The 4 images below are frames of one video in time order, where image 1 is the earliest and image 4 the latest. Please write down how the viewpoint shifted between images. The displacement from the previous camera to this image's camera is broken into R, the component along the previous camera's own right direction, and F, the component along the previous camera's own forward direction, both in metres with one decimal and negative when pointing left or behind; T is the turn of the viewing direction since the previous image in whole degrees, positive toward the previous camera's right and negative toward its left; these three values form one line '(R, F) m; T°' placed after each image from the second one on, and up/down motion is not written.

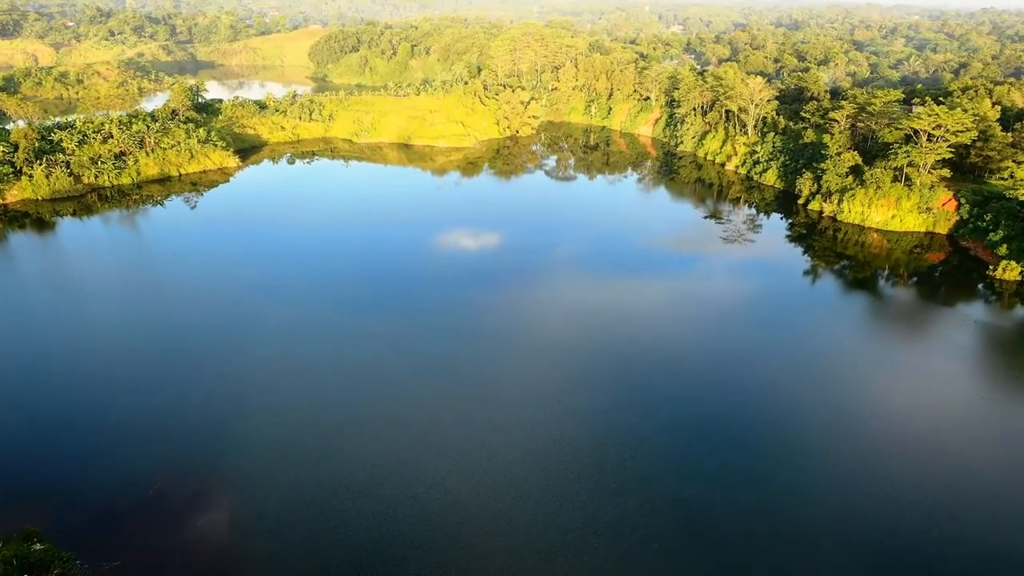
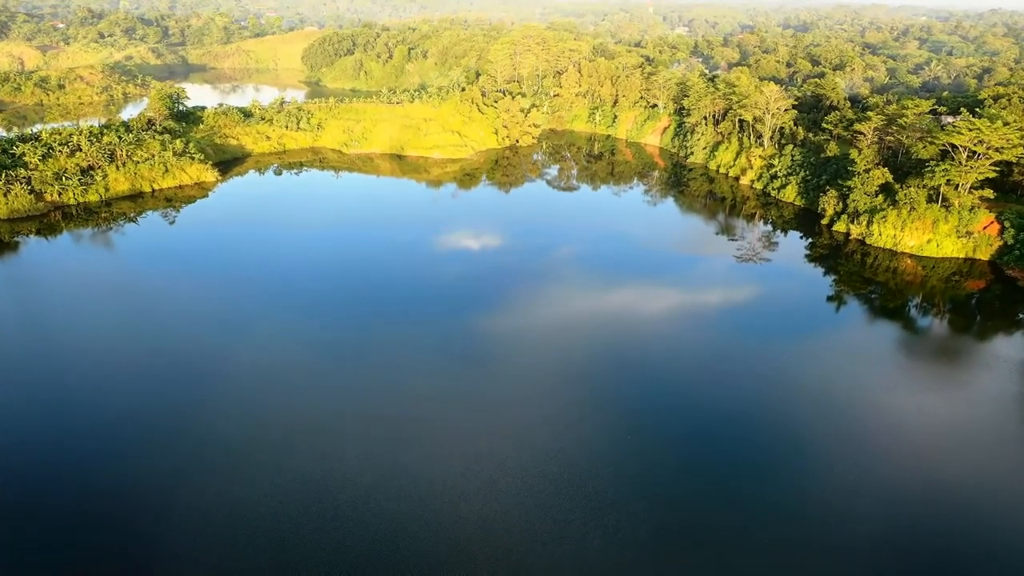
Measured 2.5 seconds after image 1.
(+0.2, +2.9) m; 0°
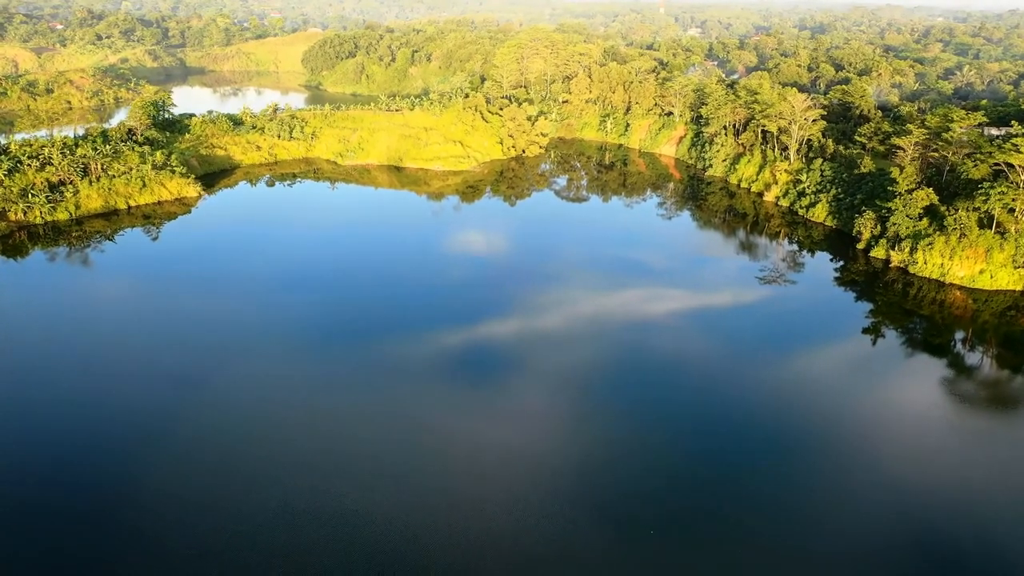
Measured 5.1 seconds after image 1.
(+0.2, +3.0) m; -1°
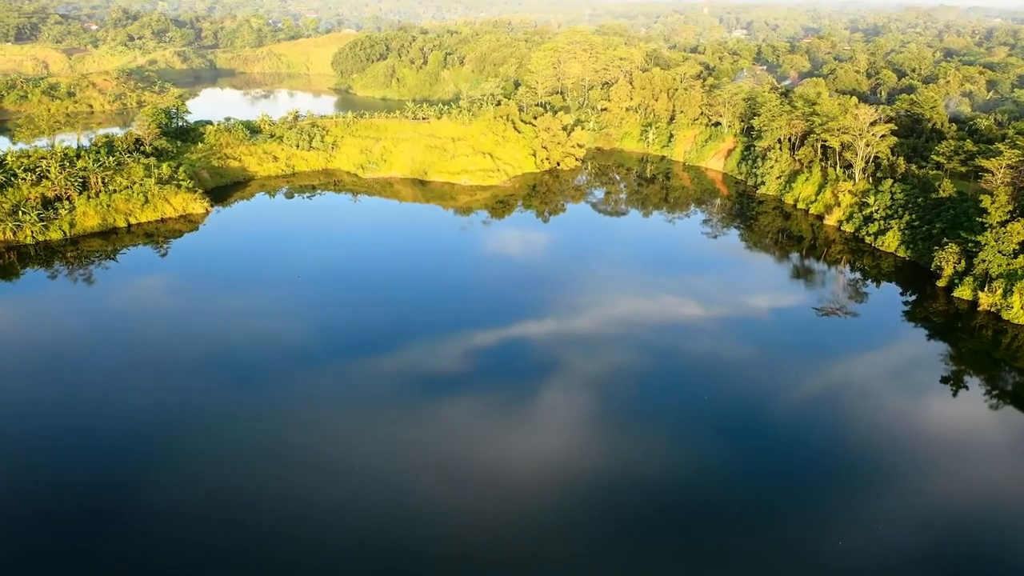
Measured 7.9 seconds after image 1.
(0.0, +3.4) m; -3°
